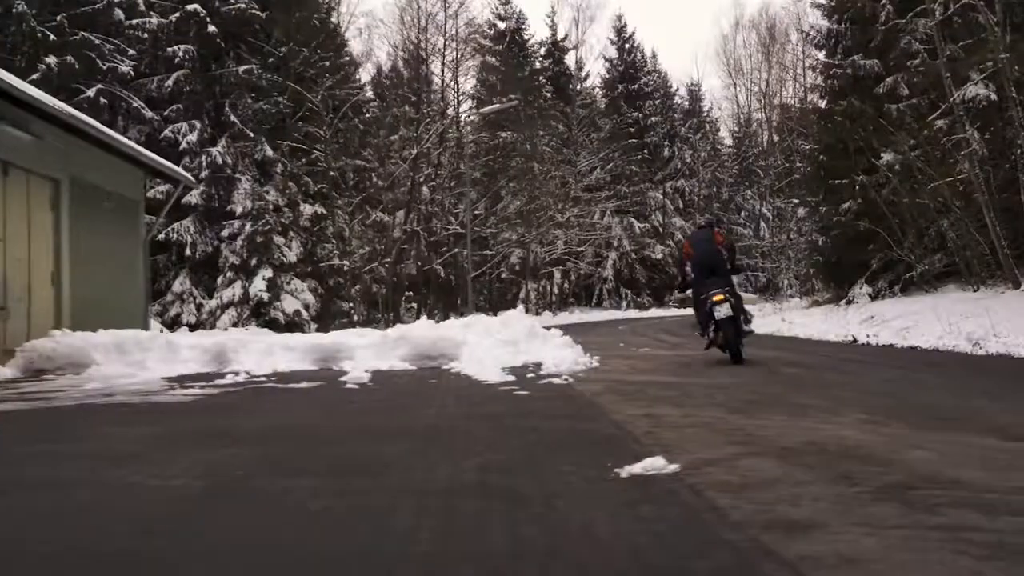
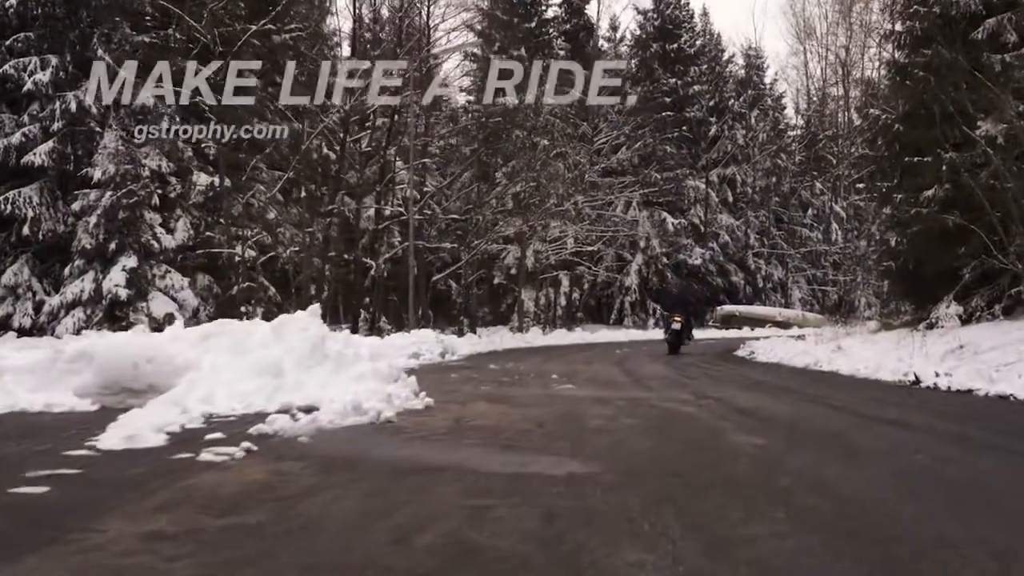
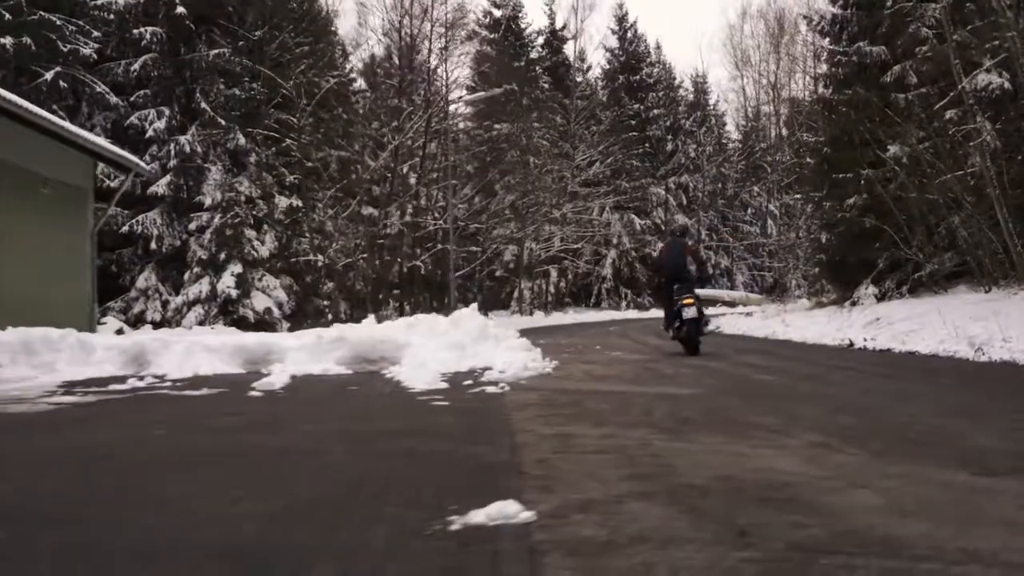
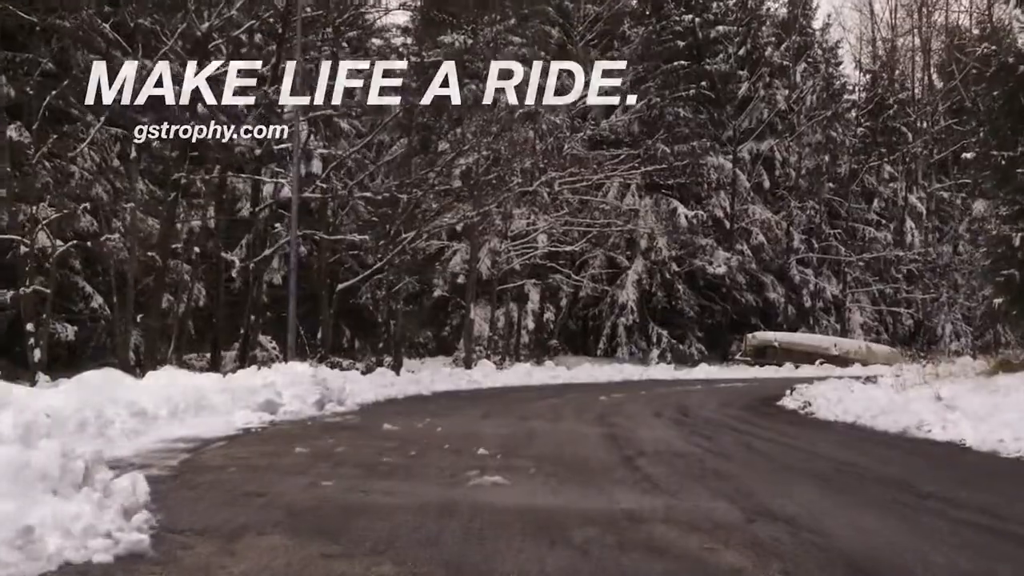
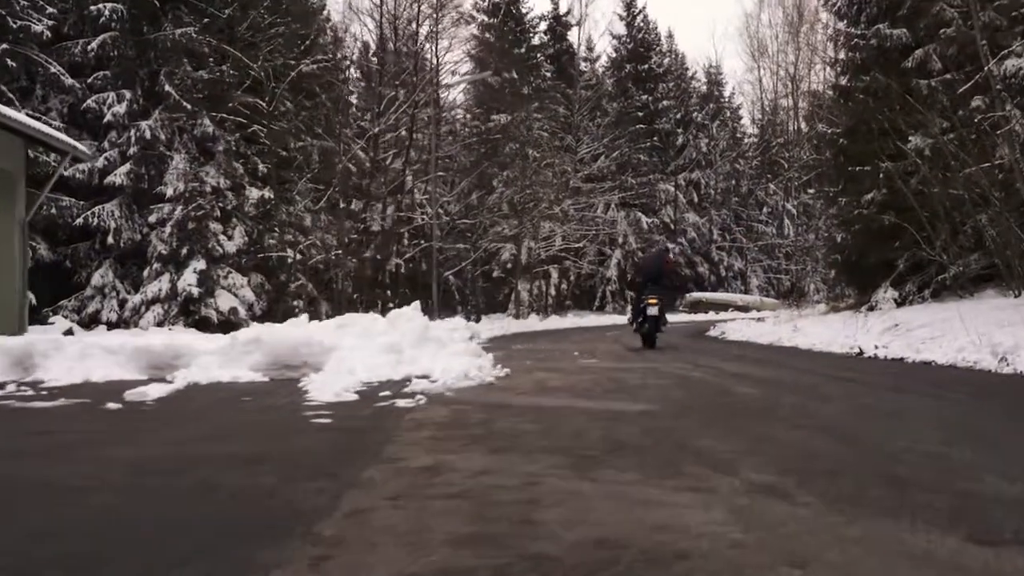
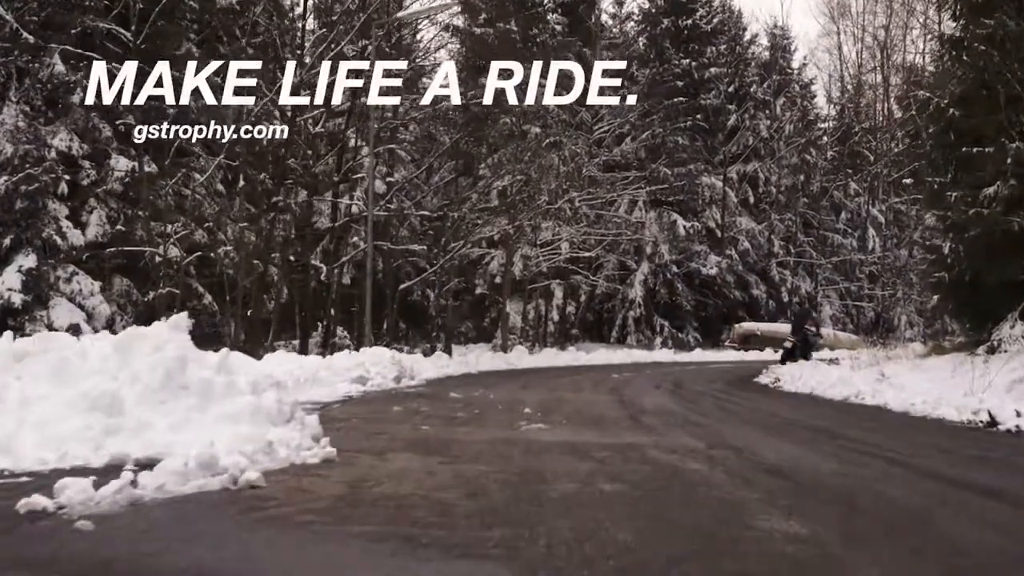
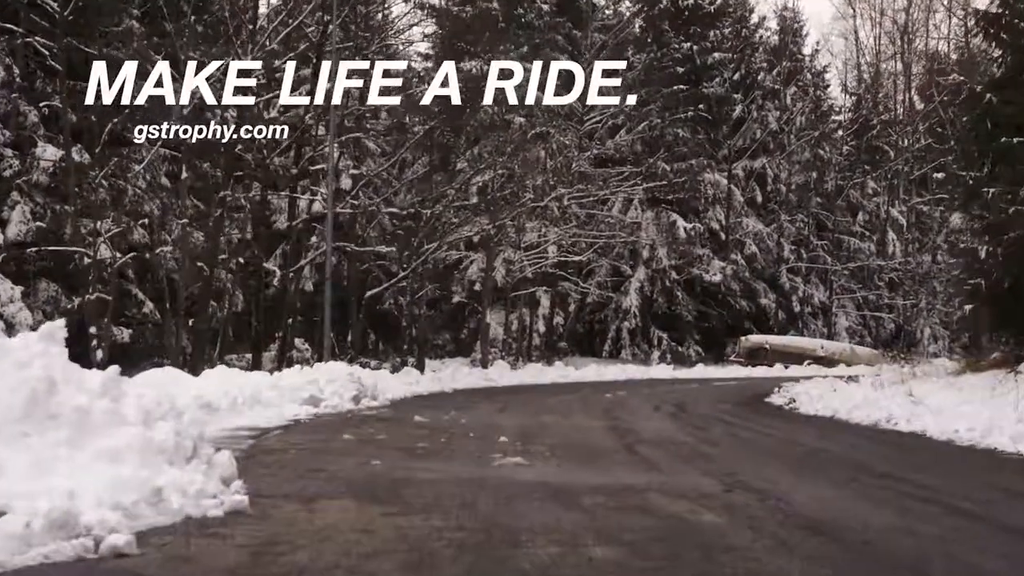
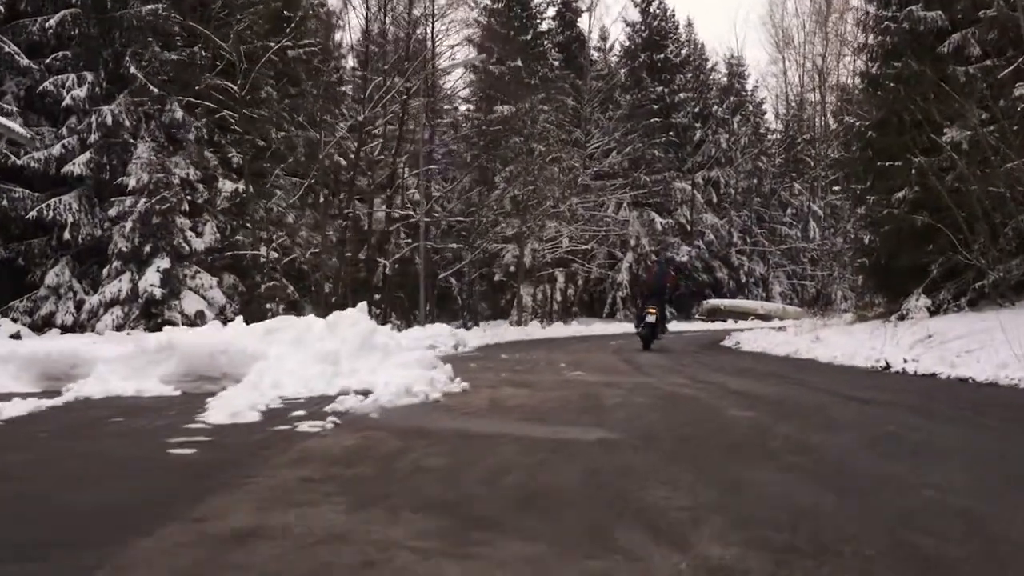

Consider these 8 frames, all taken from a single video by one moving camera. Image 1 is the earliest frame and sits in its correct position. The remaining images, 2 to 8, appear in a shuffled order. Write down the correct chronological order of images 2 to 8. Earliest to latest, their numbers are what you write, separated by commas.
3, 5, 8, 2, 6, 7, 4
